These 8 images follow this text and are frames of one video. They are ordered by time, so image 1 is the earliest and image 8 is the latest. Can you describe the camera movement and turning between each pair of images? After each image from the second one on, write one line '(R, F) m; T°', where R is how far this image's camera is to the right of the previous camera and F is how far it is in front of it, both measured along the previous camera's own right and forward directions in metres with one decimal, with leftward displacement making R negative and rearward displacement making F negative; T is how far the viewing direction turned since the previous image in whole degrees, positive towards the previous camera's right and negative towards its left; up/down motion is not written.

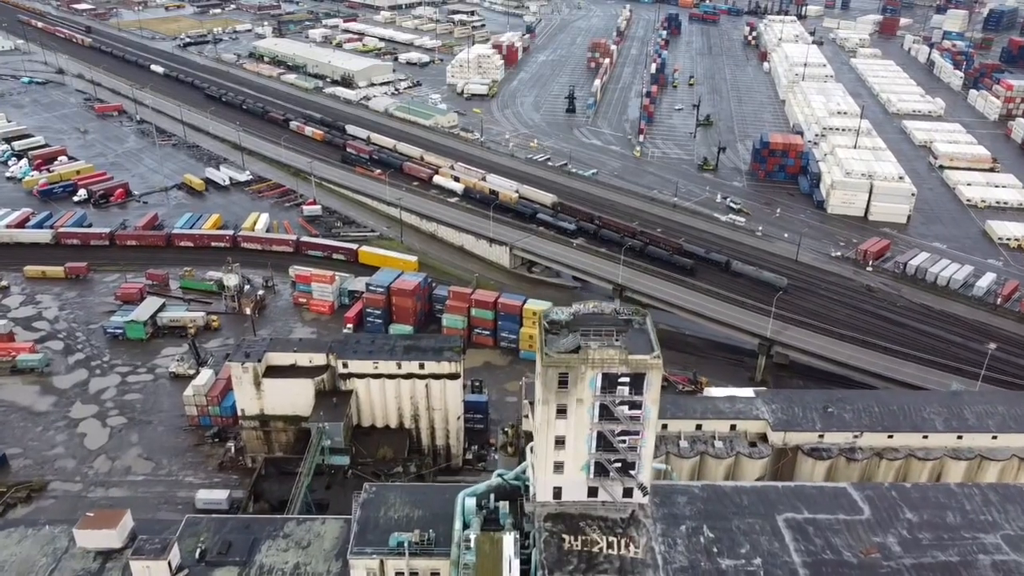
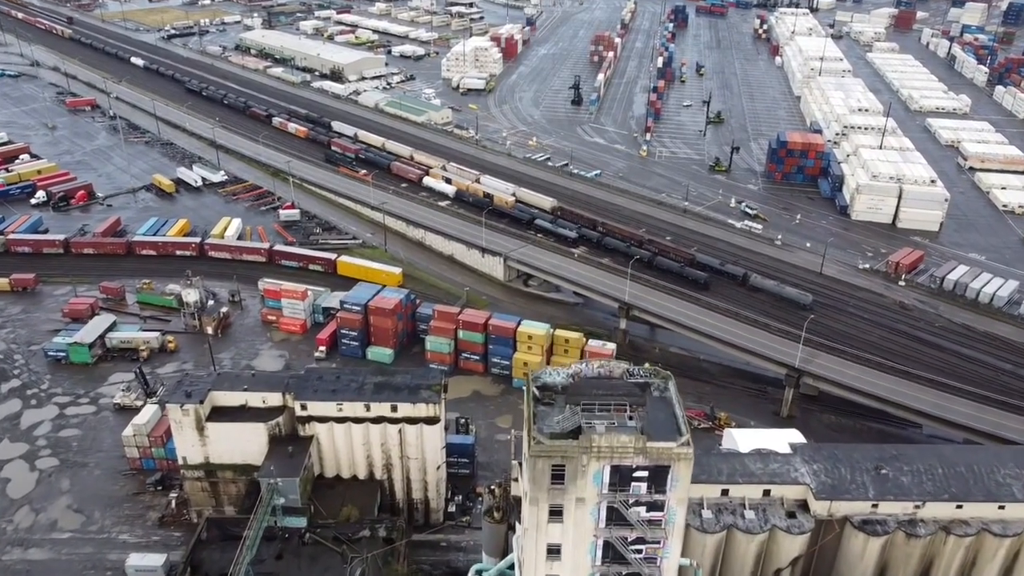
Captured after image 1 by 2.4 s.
(+0.9, +11.1) m; 0°
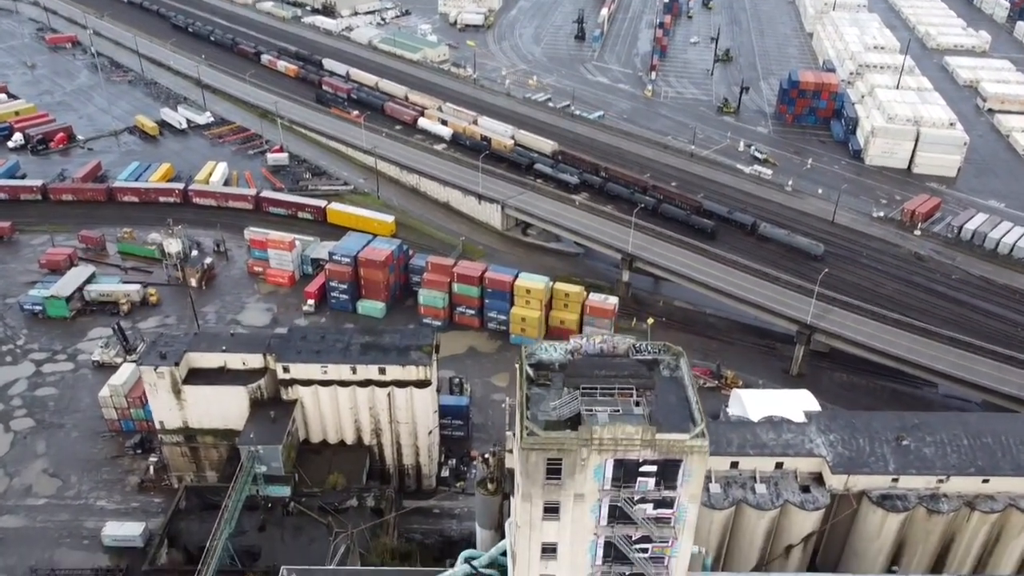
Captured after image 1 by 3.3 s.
(+0.4, +4.3) m; 0°
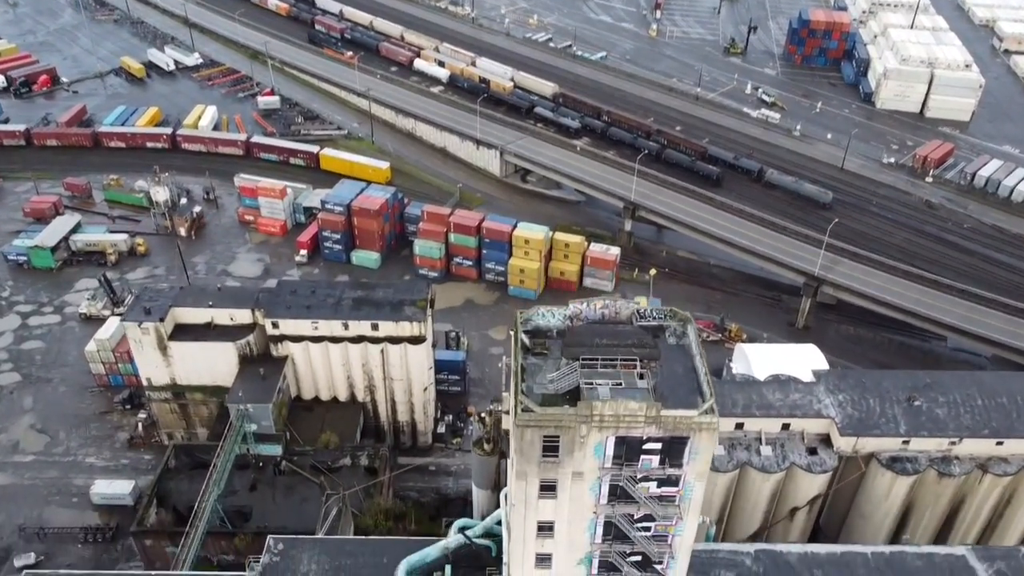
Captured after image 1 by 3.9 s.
(+0.2, +2.4) m; 0°
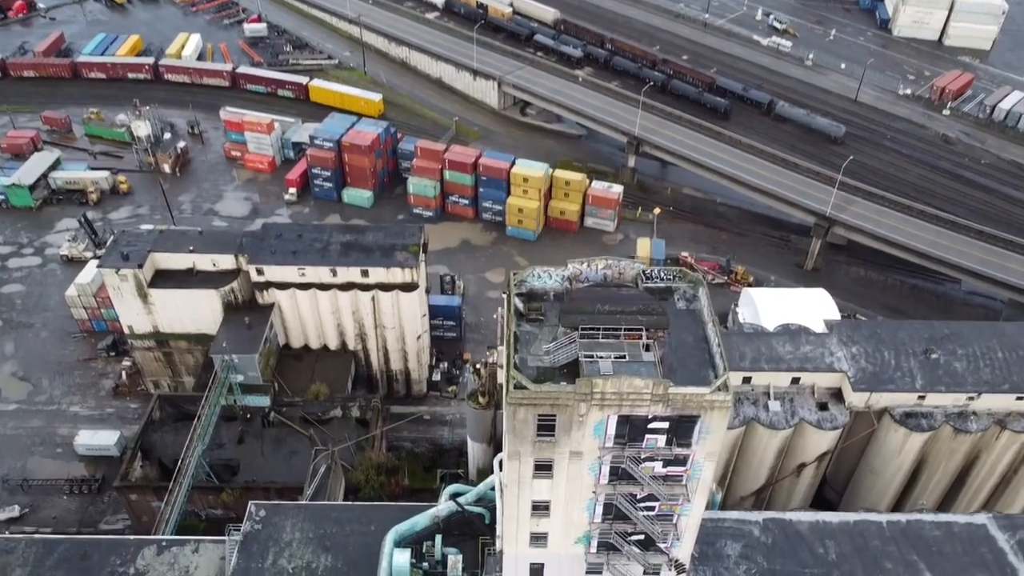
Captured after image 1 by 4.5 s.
(+0.3, +2.8) m; 0°
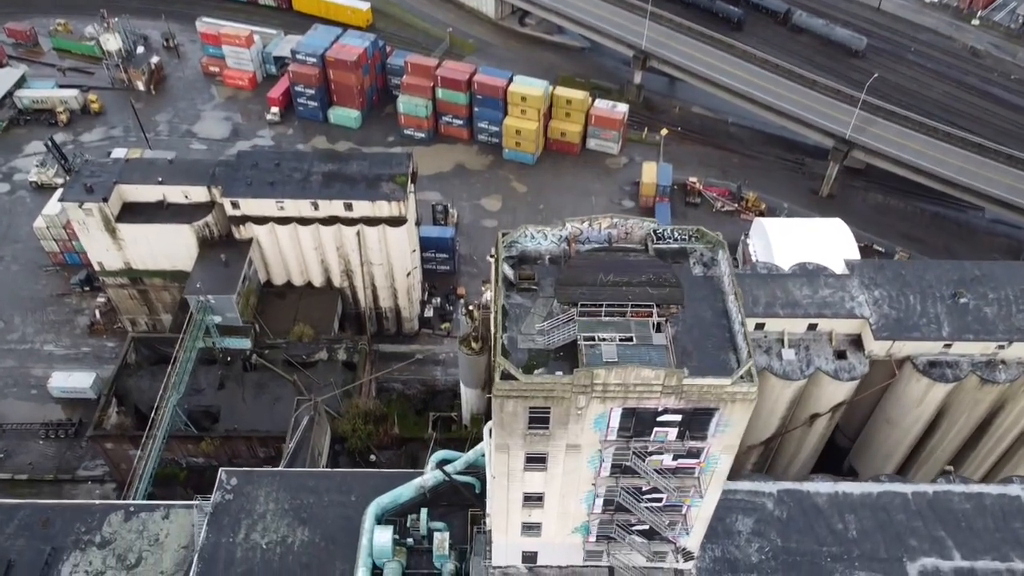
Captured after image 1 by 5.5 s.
(+0.3, +3.7) m; 0°
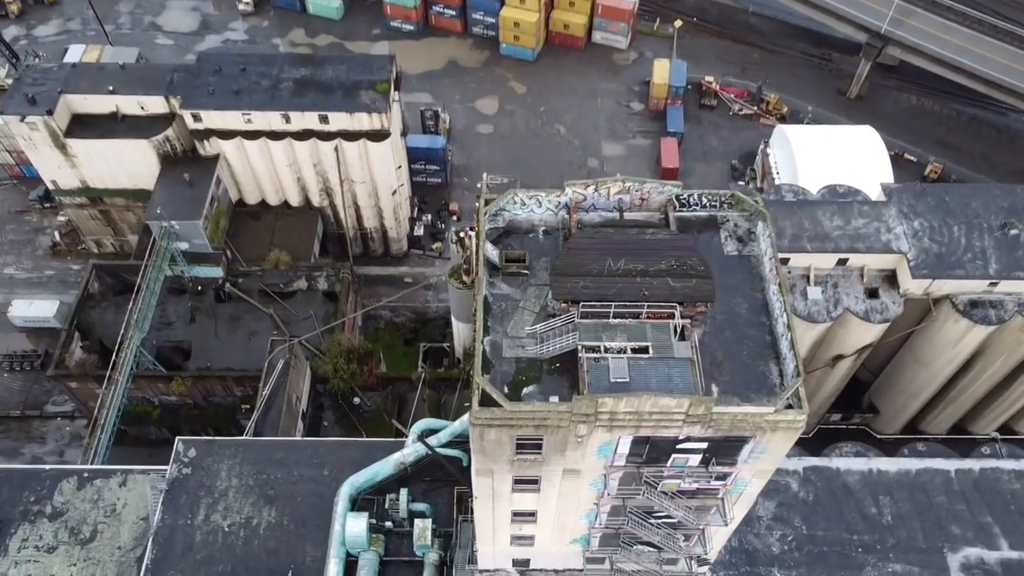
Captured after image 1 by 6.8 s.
(+0.4, +4.5) m; 0°
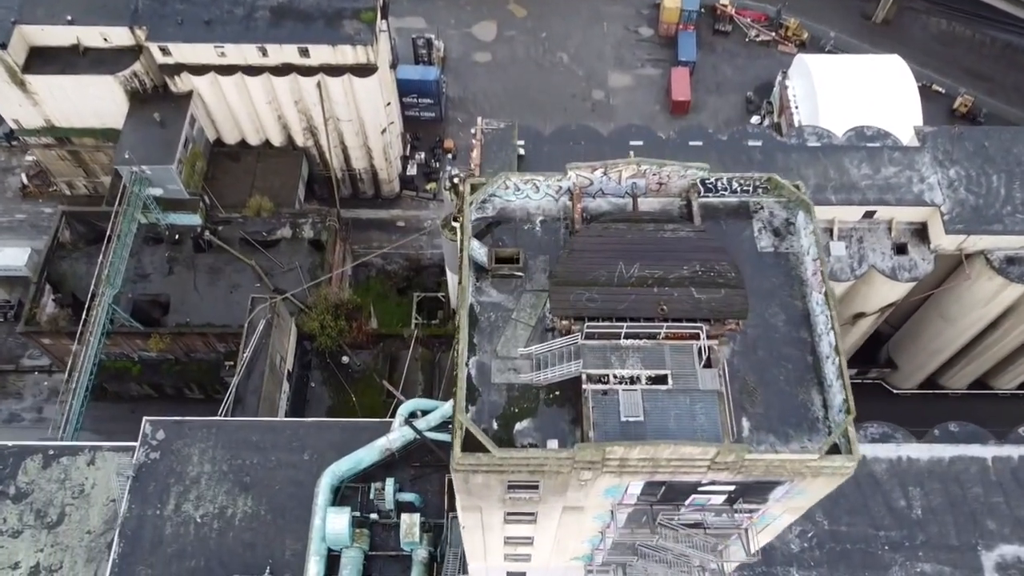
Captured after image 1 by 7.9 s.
(+0.2, +2.9) m; 0°
